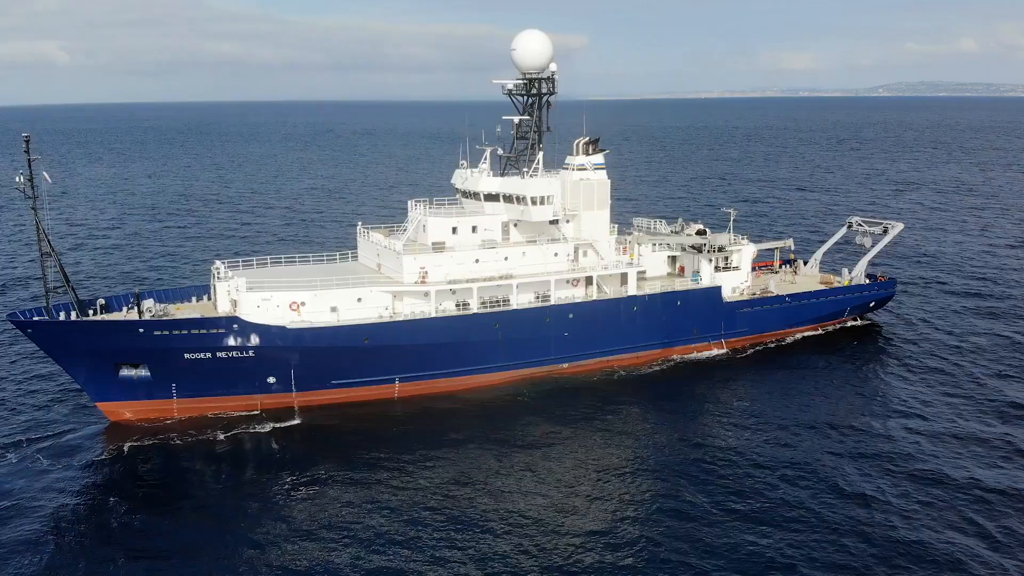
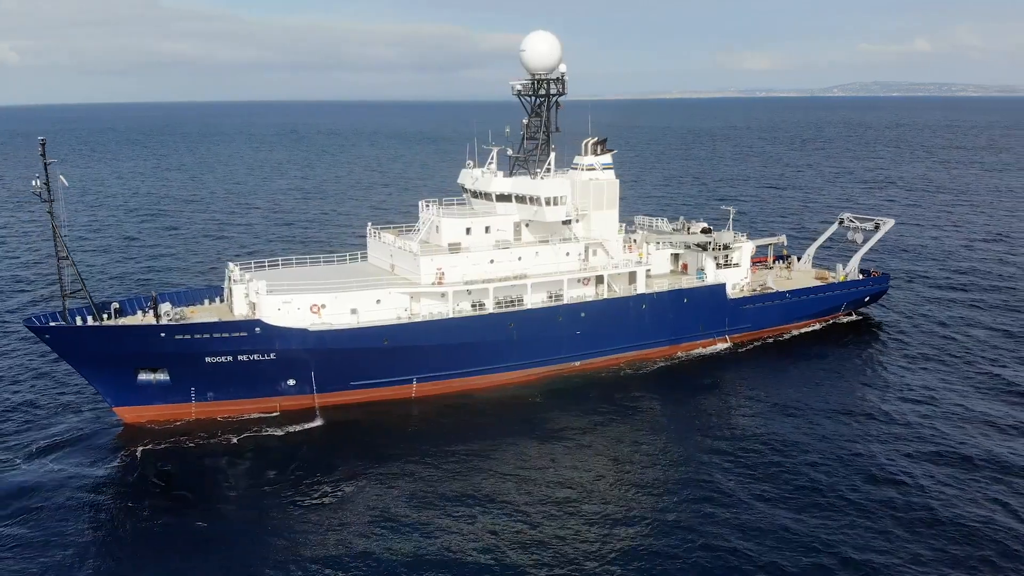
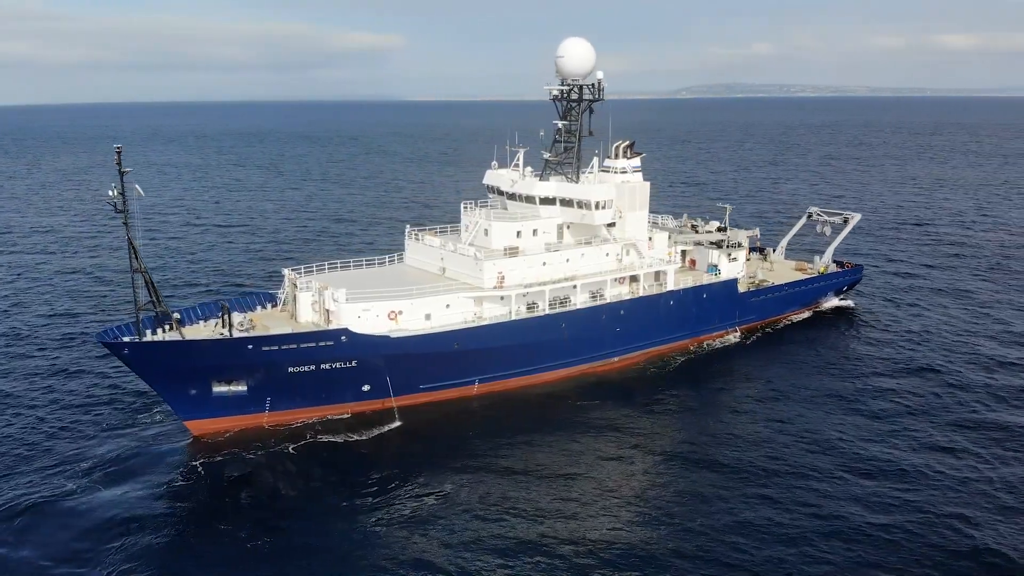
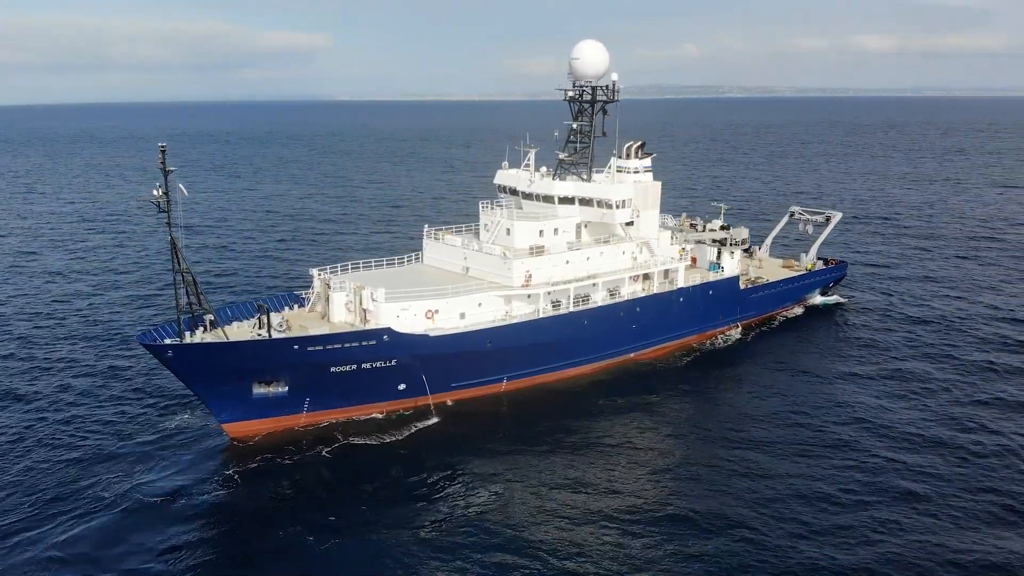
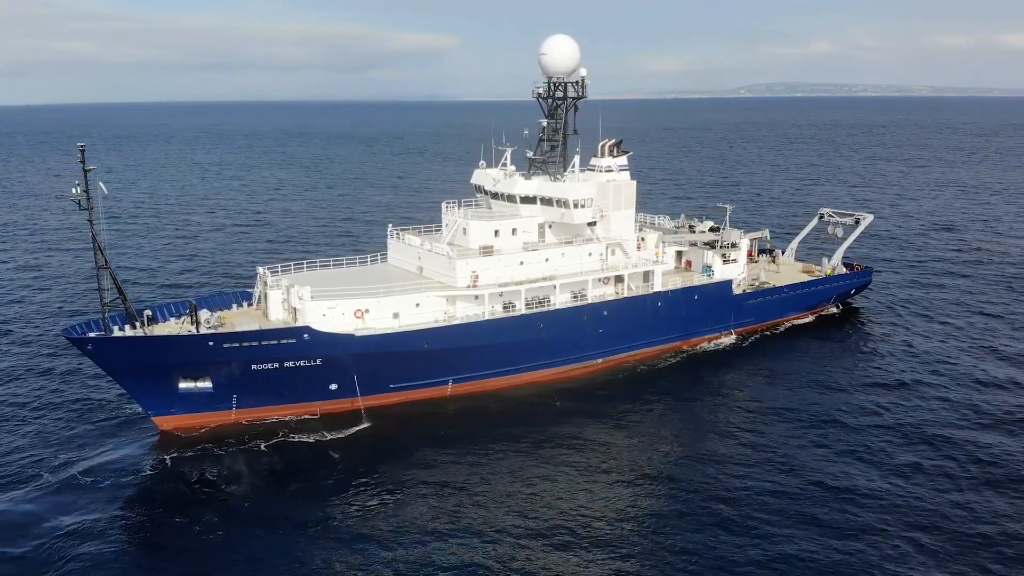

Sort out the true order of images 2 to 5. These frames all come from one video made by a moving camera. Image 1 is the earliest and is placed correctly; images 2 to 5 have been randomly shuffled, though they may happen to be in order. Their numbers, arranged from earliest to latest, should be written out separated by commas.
2, 5, 3, 4
